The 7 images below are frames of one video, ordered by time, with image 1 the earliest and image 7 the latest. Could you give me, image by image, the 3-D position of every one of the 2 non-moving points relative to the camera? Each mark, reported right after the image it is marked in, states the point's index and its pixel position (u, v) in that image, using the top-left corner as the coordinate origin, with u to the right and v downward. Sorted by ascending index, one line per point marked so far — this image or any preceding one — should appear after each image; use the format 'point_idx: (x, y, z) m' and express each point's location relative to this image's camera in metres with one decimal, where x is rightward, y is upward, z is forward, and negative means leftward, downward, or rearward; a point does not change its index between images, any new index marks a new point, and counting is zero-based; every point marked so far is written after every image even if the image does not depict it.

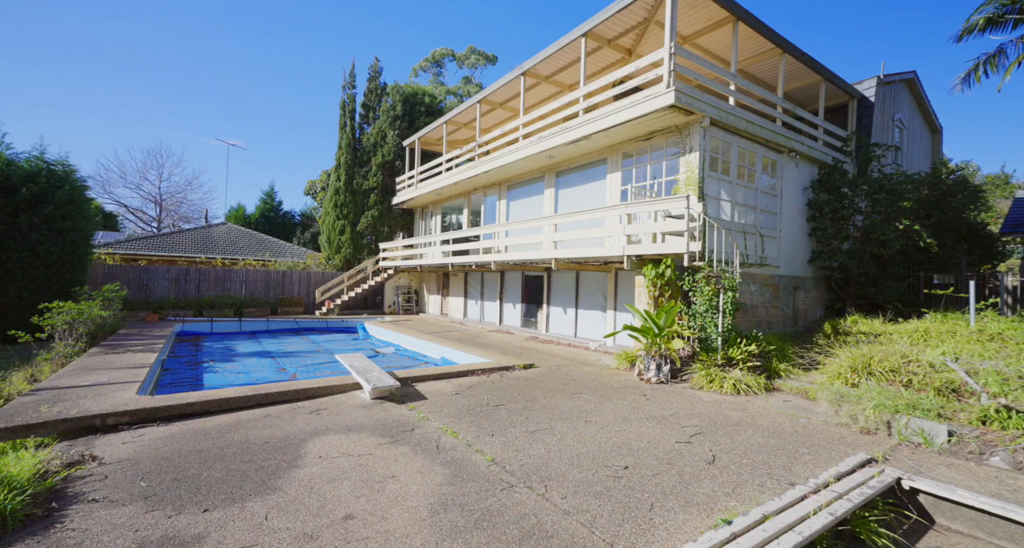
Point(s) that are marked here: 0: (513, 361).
0: (0.0, -1.4, +7.8) m
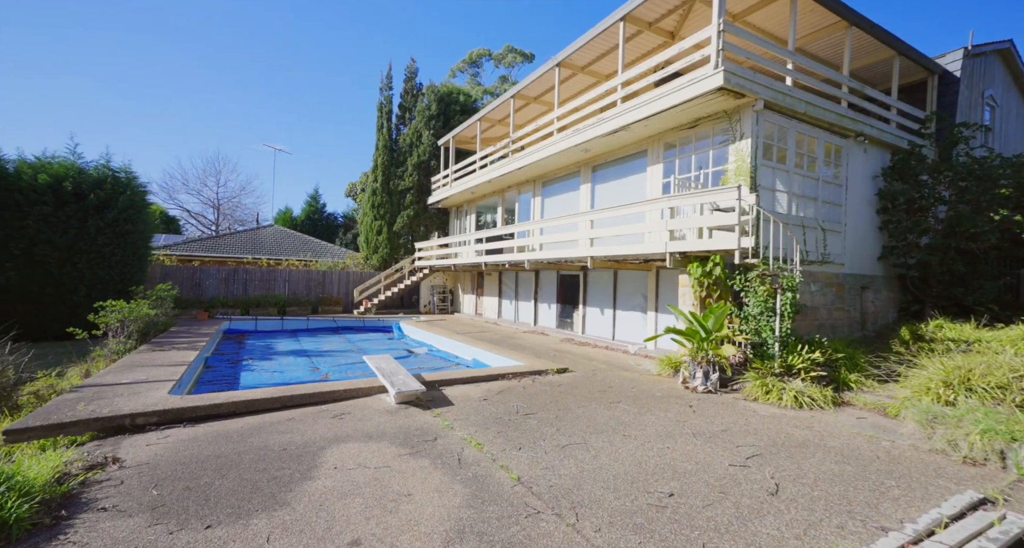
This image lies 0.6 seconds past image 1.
0: (+0.5, -1.4, +7.3) m
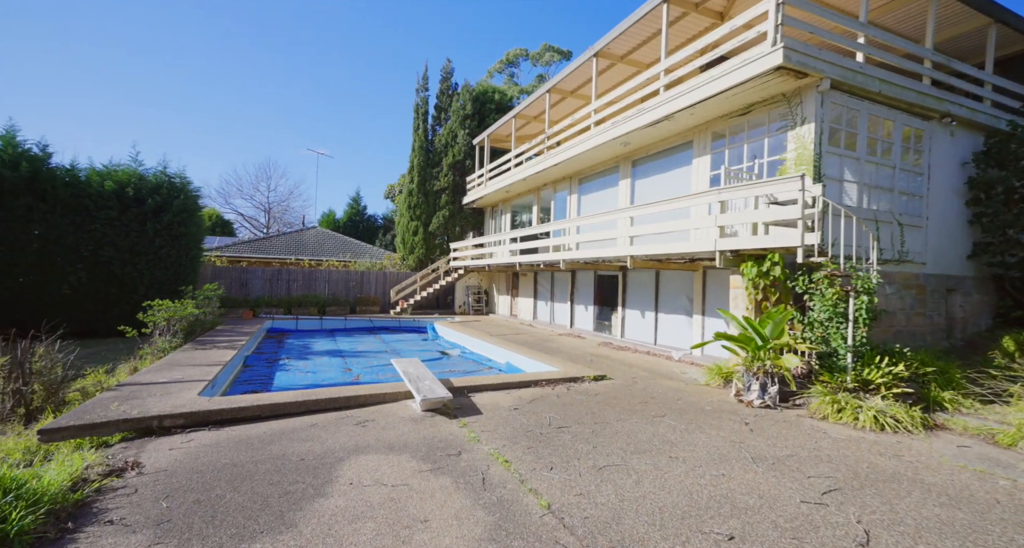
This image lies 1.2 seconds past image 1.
0: (+1.1, -1.4, +6.9) m
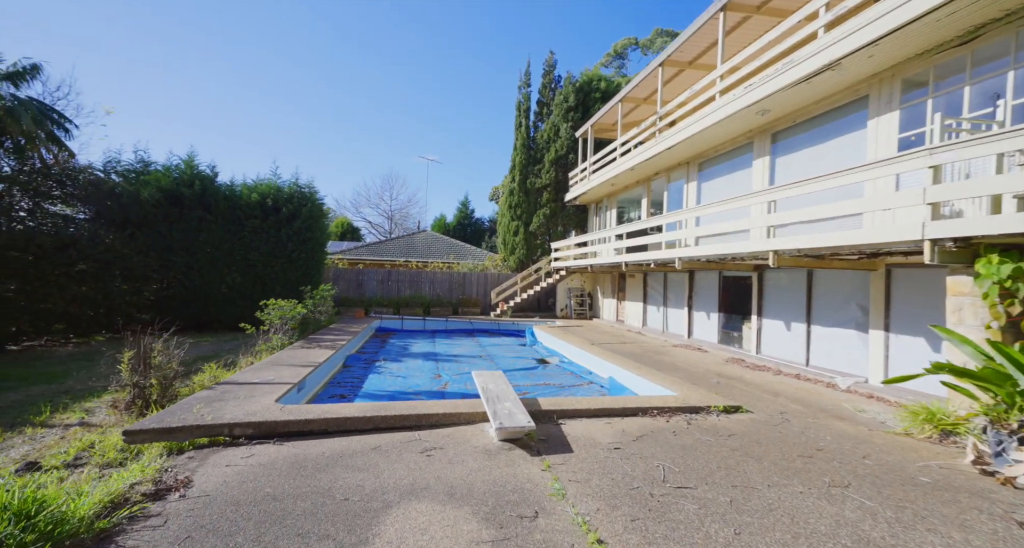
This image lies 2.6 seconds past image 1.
0: (+2.3, -1.4, +5.3) m
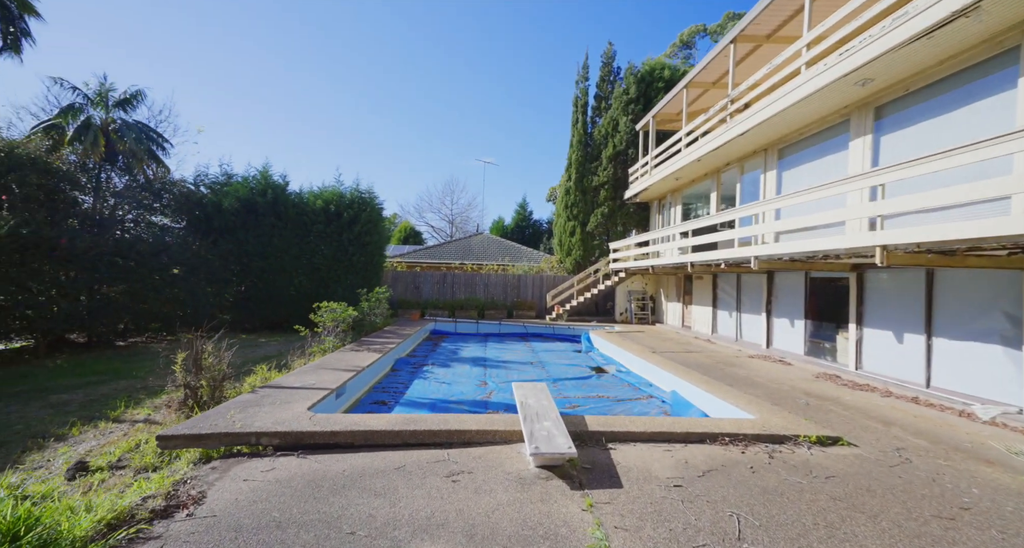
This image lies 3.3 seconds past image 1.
0: (+2.7, -1.4, +4.4) m
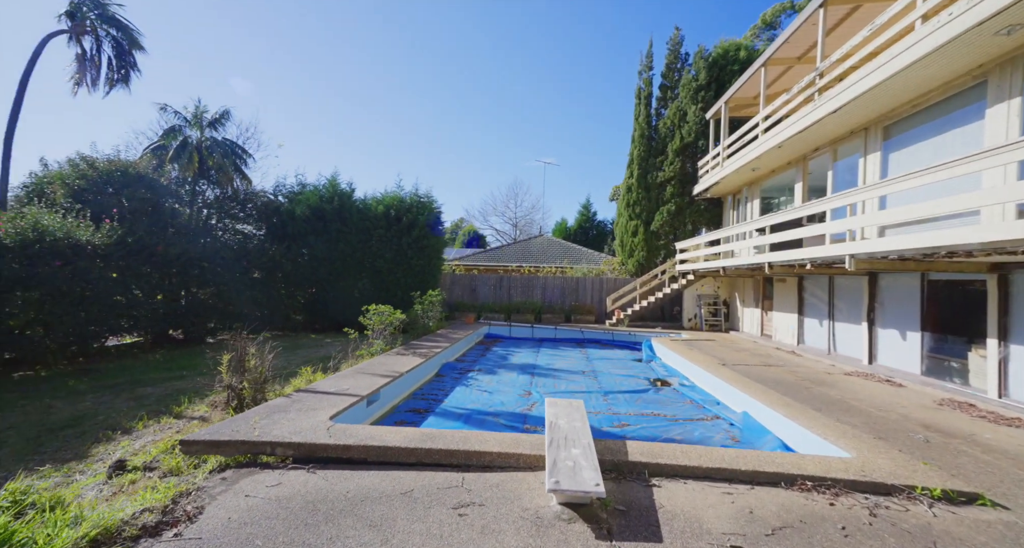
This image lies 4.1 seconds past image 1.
0: (+2.9, -1.4, +3.3) m
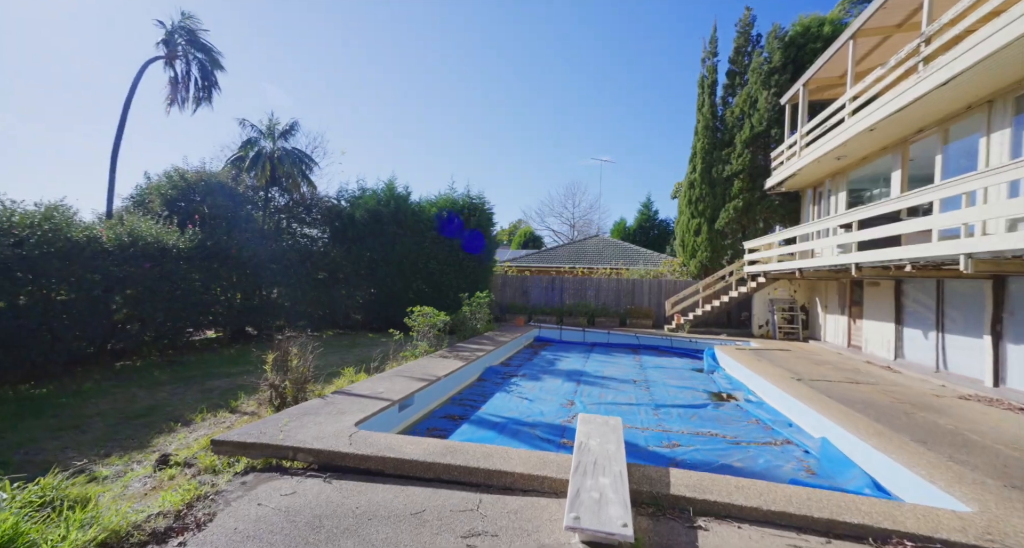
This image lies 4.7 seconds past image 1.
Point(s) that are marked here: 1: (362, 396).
0: (+3.0, -1.4, +2.5) m
1: (-1.9, -1.6, +6.0) m
